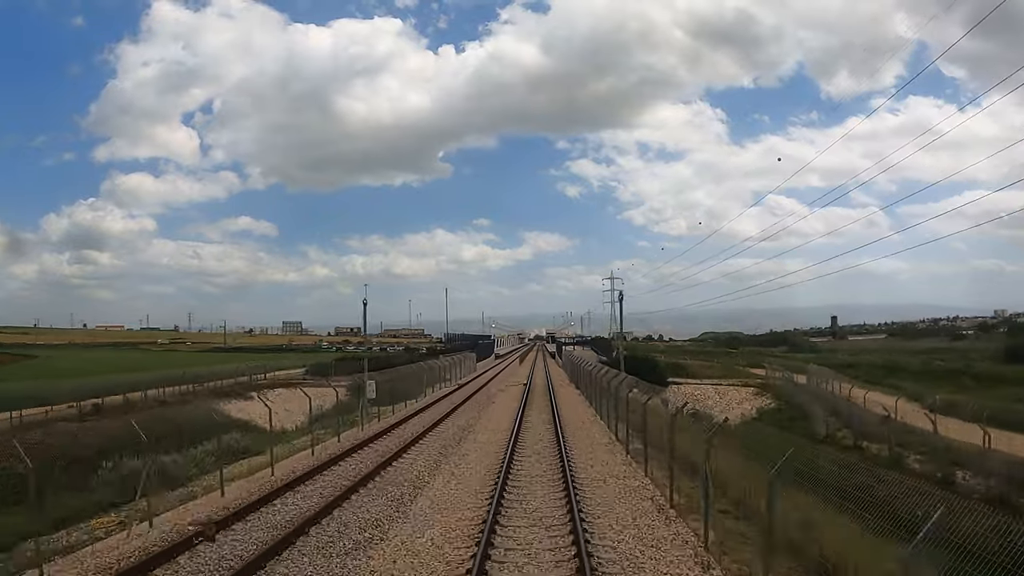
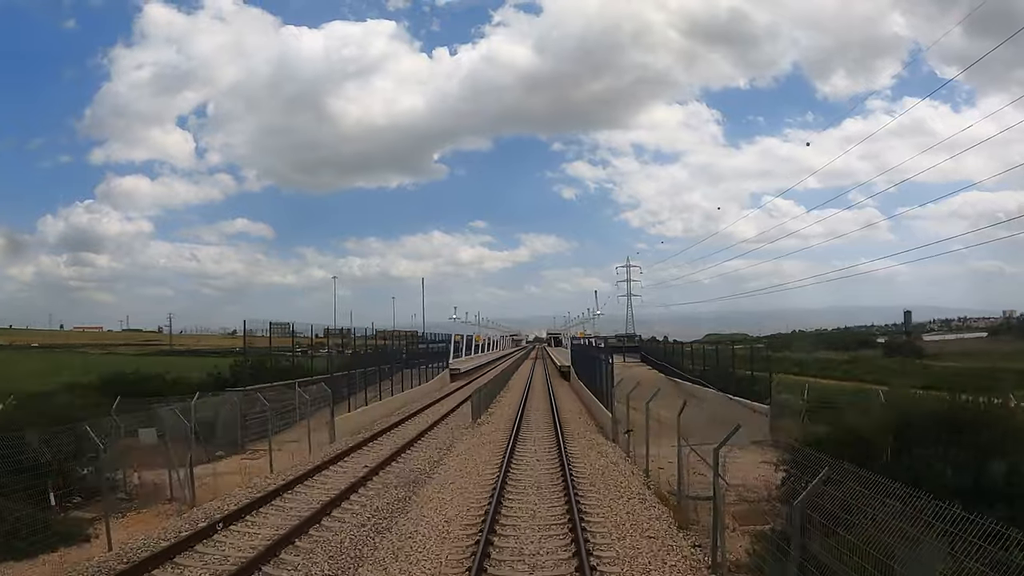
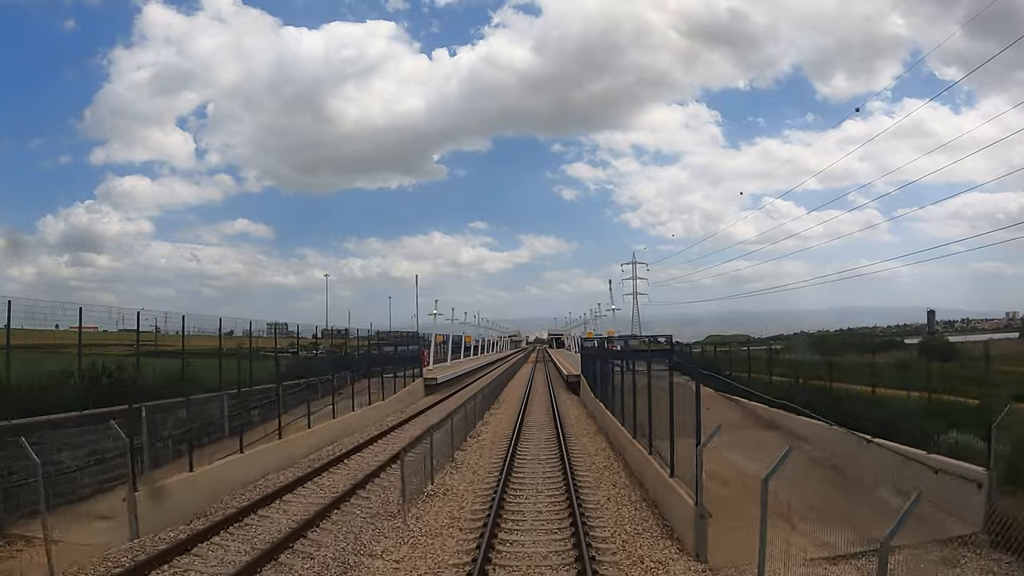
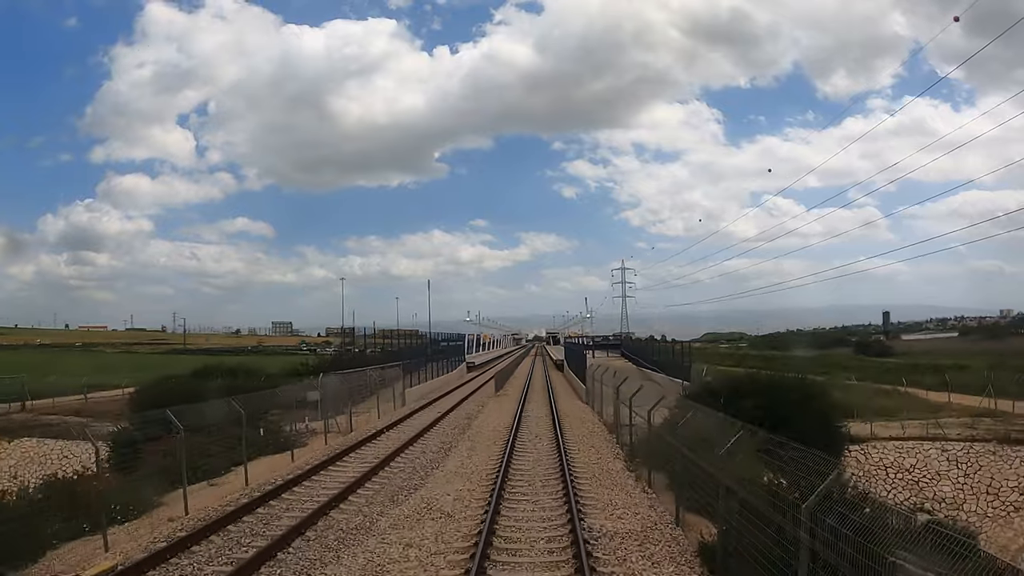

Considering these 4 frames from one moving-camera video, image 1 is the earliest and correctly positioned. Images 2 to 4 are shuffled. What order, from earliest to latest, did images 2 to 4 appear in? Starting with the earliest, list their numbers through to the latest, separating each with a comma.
4, 2, 3
